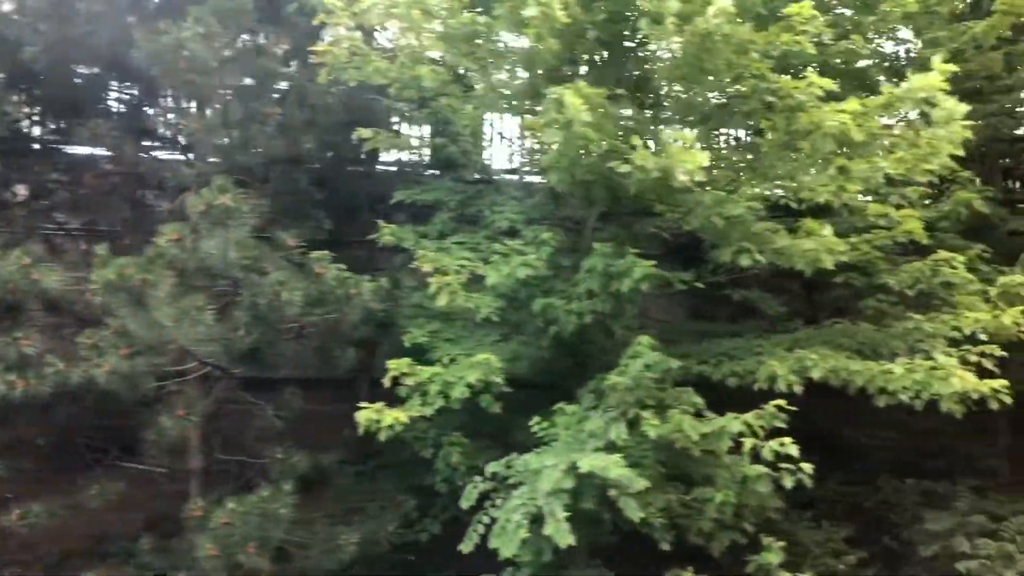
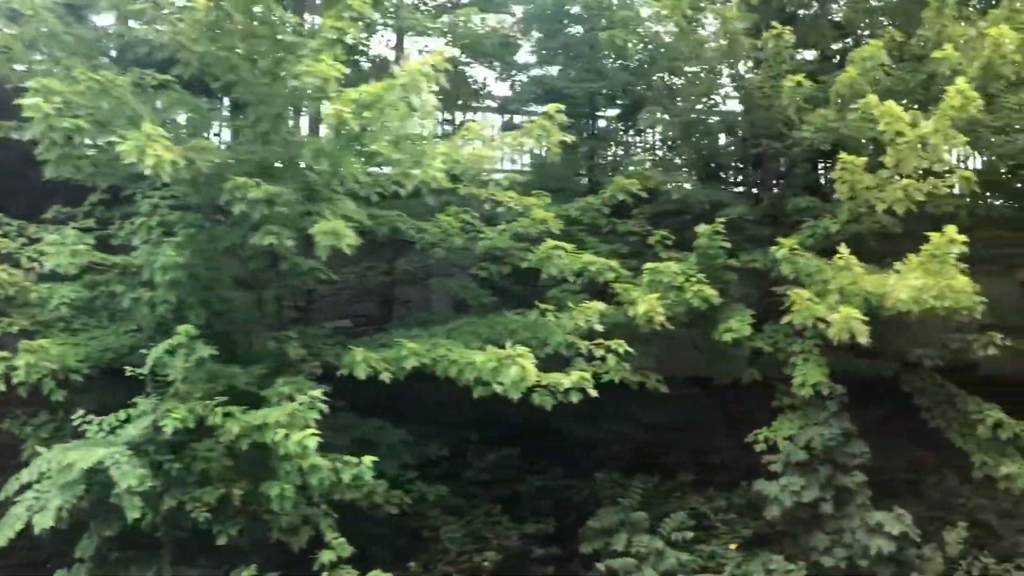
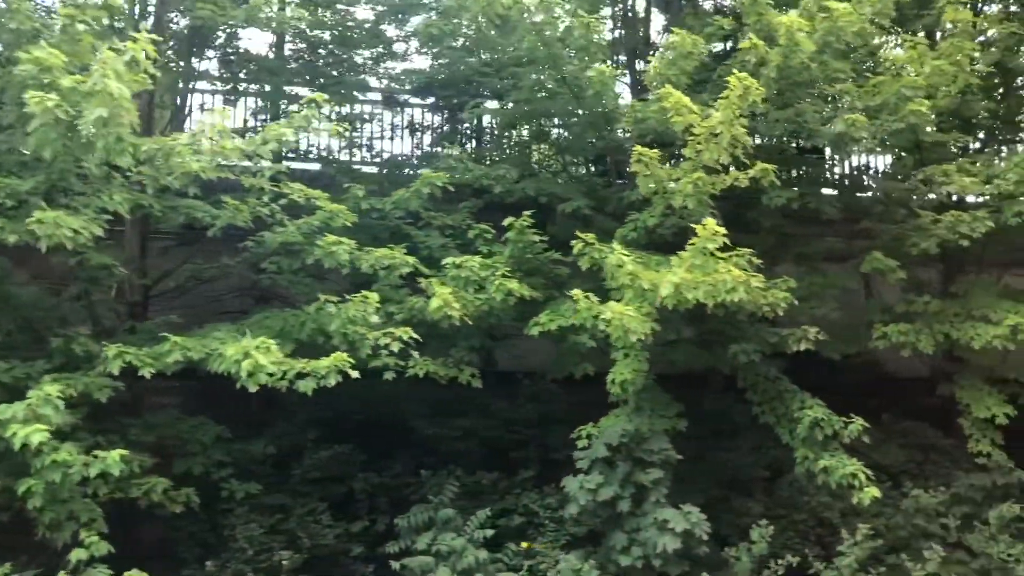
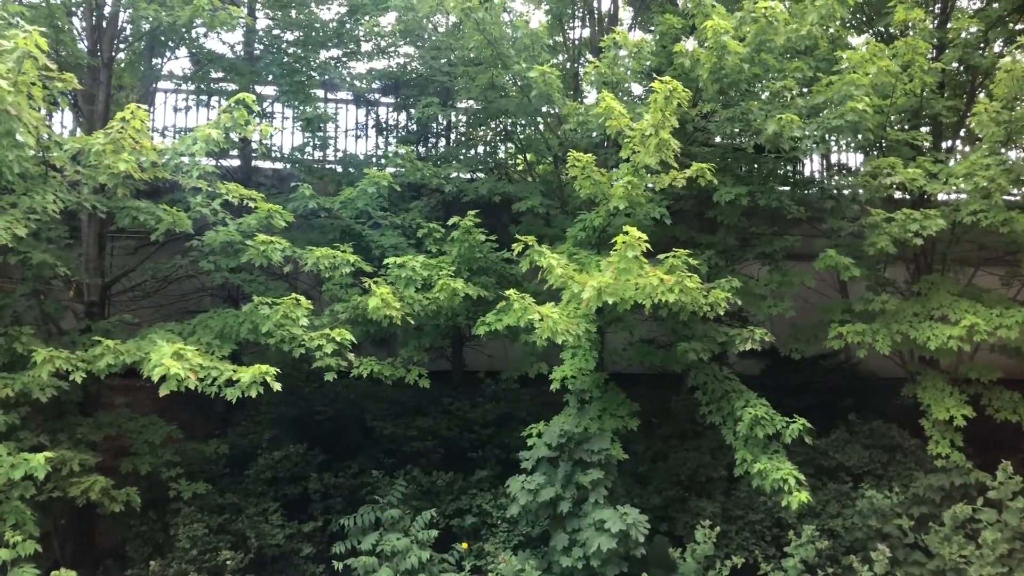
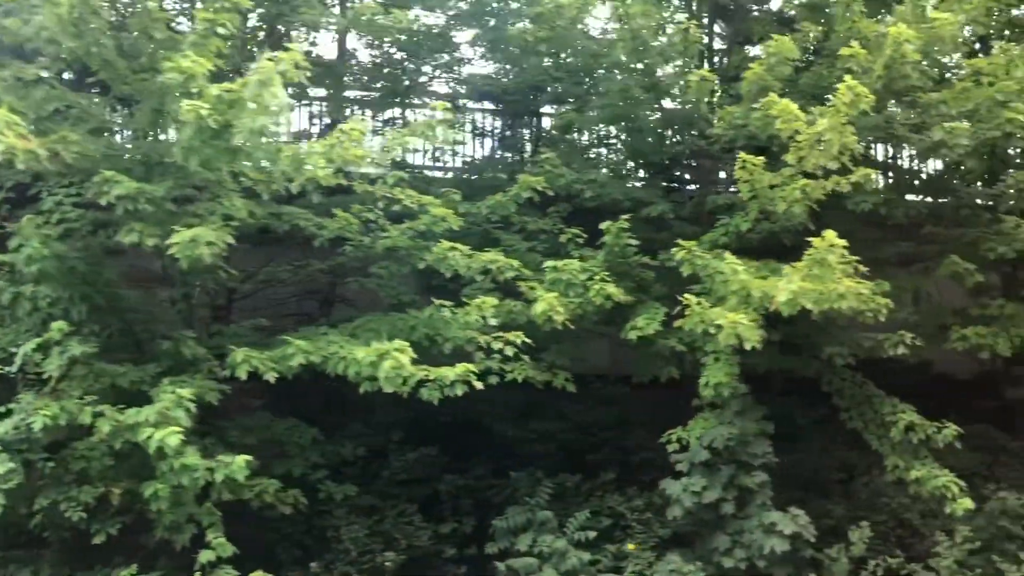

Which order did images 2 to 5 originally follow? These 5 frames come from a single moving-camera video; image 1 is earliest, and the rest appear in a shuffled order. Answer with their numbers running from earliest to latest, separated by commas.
2, 5, 3, 4
